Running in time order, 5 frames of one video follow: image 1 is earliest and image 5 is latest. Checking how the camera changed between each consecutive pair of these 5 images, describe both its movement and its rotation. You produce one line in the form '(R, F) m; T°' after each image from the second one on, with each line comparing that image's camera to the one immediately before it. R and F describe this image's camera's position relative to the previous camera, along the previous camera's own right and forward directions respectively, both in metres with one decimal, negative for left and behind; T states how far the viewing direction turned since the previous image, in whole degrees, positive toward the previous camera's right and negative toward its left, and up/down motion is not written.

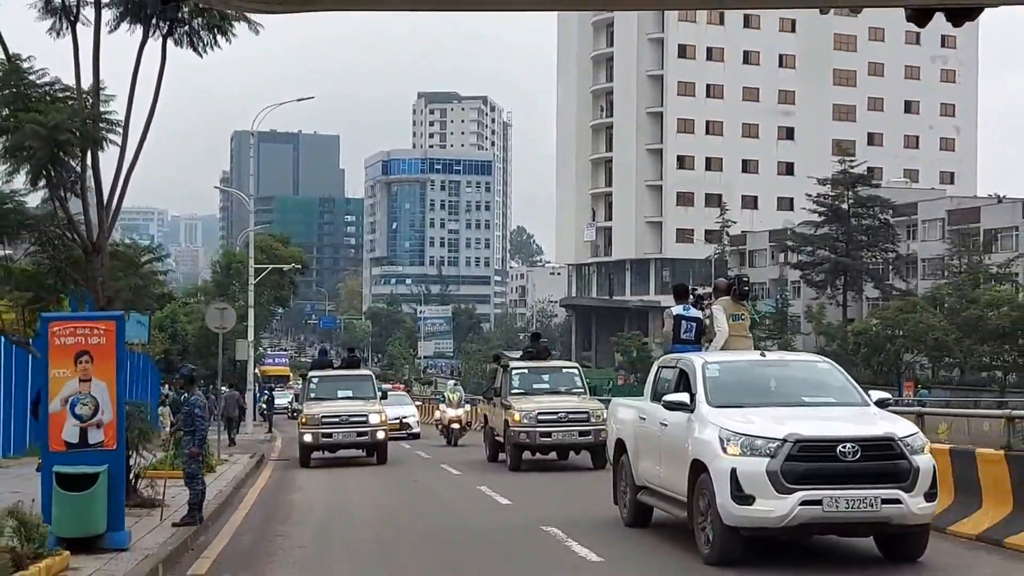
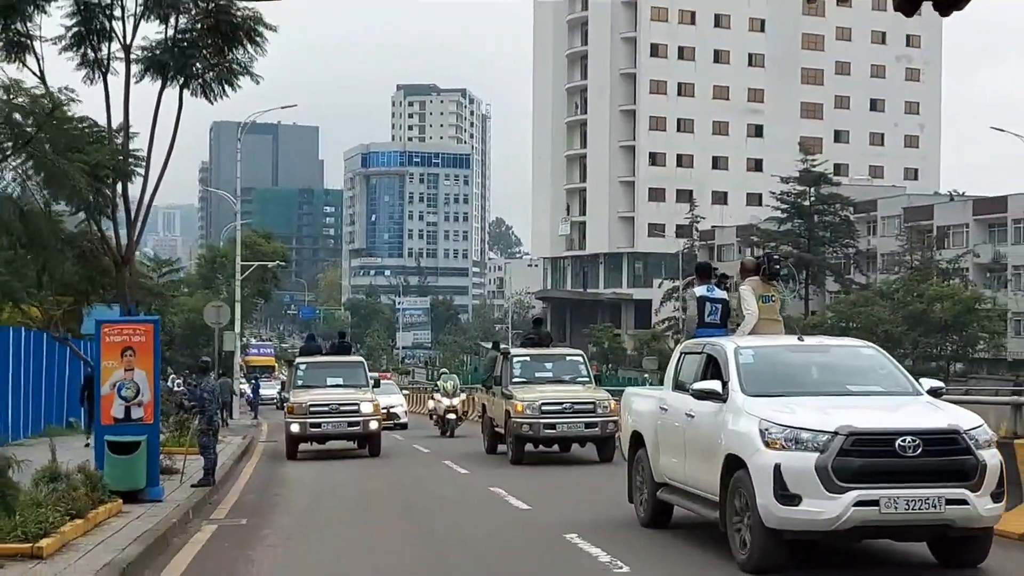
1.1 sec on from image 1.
(-0.3, +1.1) m; +1°
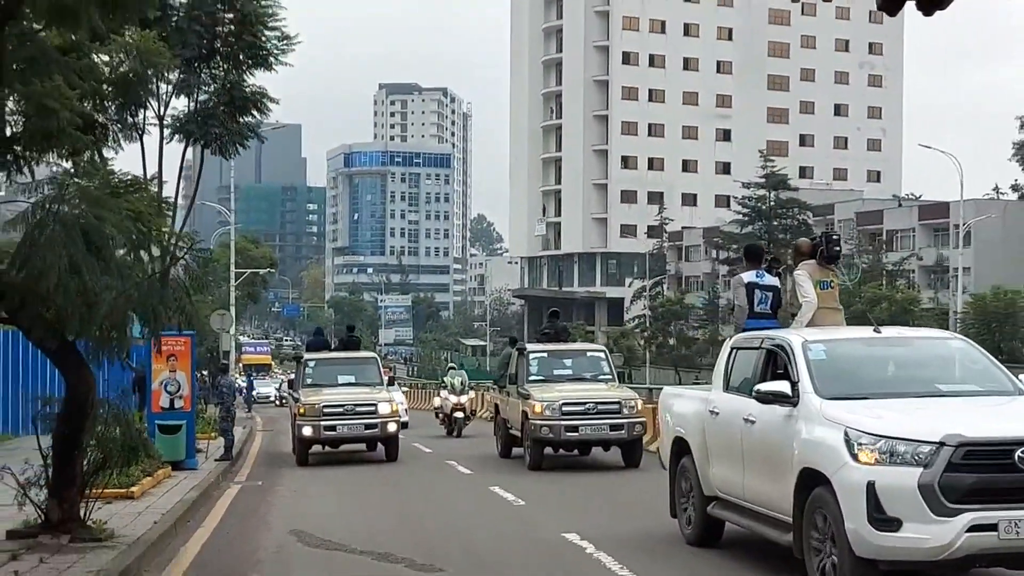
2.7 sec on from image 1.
(-0.3, +1.4) m; 0°
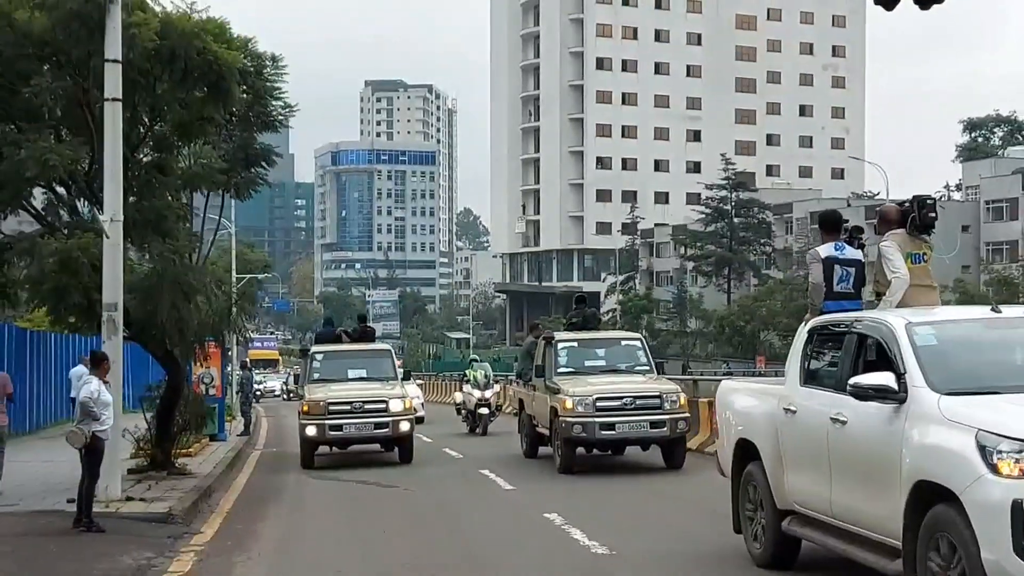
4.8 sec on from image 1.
(-0.2, +1.6) m; -1°
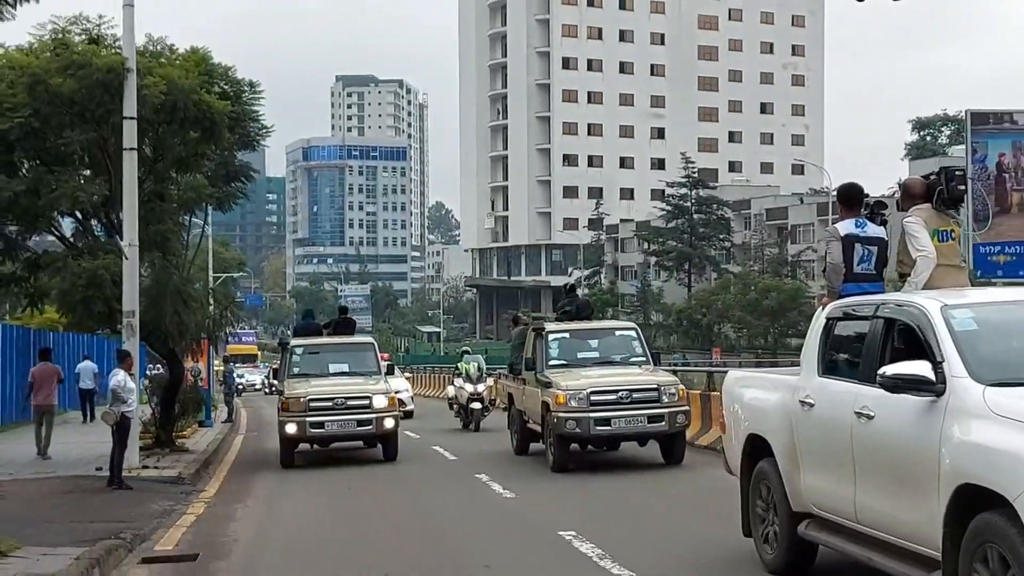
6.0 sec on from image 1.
(0.0, +0.8) m; 0°
